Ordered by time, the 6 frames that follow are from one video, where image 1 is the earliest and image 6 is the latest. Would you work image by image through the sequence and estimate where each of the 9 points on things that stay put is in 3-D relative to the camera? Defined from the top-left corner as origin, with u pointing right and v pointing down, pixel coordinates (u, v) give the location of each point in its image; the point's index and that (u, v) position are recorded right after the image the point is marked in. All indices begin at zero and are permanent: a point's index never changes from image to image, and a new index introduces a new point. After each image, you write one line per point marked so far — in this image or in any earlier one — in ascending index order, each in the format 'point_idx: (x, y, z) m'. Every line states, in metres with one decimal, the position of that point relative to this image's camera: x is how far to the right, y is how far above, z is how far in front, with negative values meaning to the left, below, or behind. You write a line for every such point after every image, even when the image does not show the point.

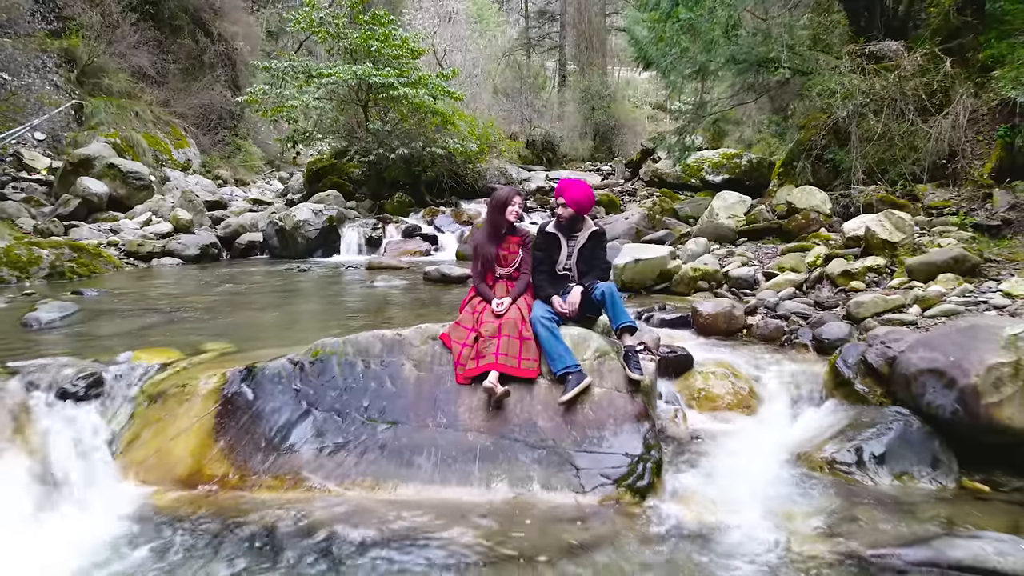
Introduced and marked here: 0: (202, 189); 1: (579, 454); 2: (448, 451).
0: (-6.1, +2.0, +14.2) m
1: (+0.2, -0.5, +2.3) m
2: (-0.2, -0.5, +2.3) m
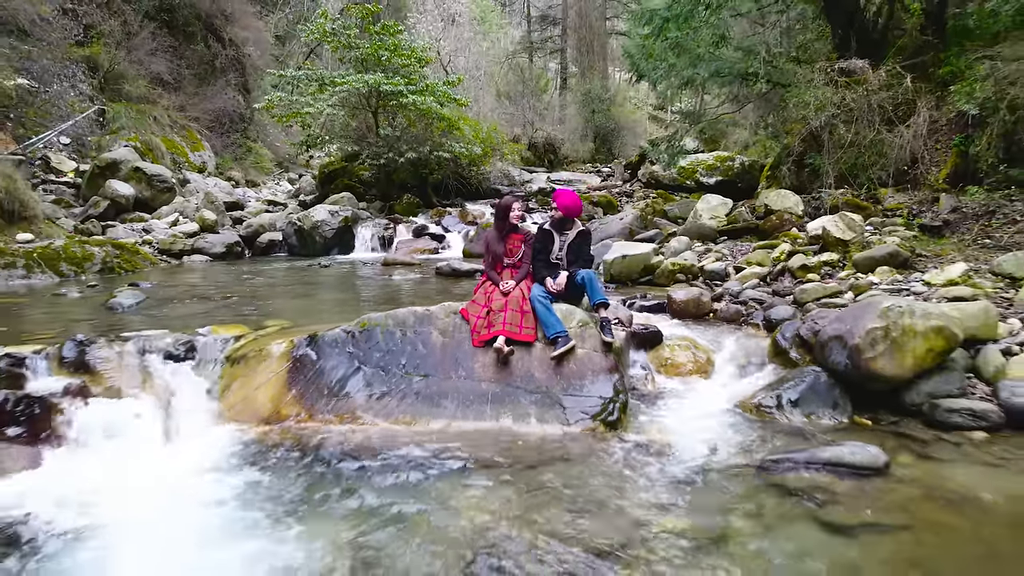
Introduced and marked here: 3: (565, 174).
0: (-6.0, +2.0, +15.0) m
1: (+0.2, -0.5, +3.1) m
2: (-0.2, -0.5, +3.1) m
3: (+1.4, +3.0, +18.8) m
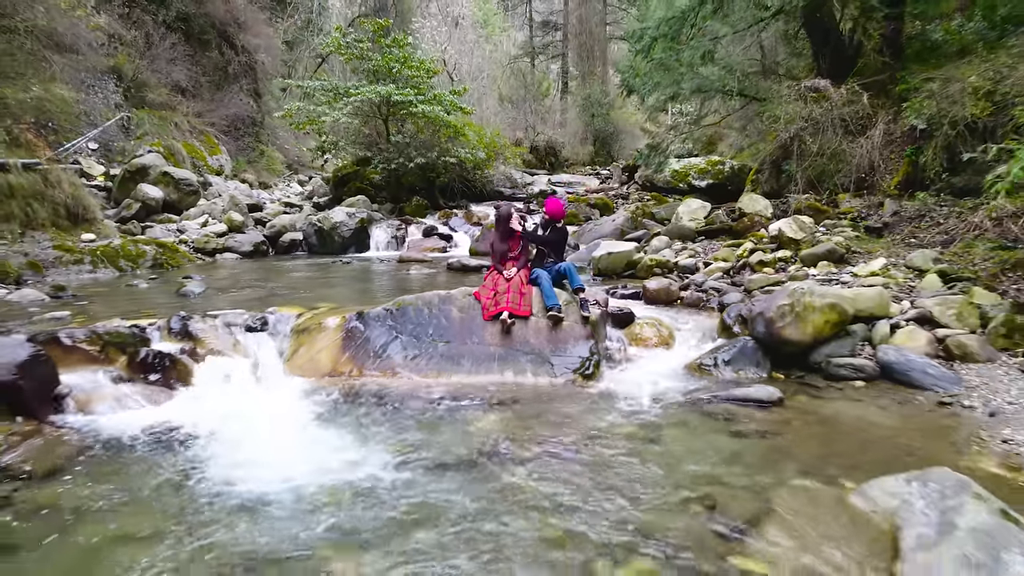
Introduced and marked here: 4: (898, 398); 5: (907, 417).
0: (-6.0, +2.1, +16.0) m
1: (+0.2, -0.4, +4.1) m
2: (-0.2, -0.4, +4.1) m
3: (+1.5, +3.1, +19.8) m
4: (+1.8, -0.5, +3.4) m
5: (+1.7, -0.5, +3.2) m
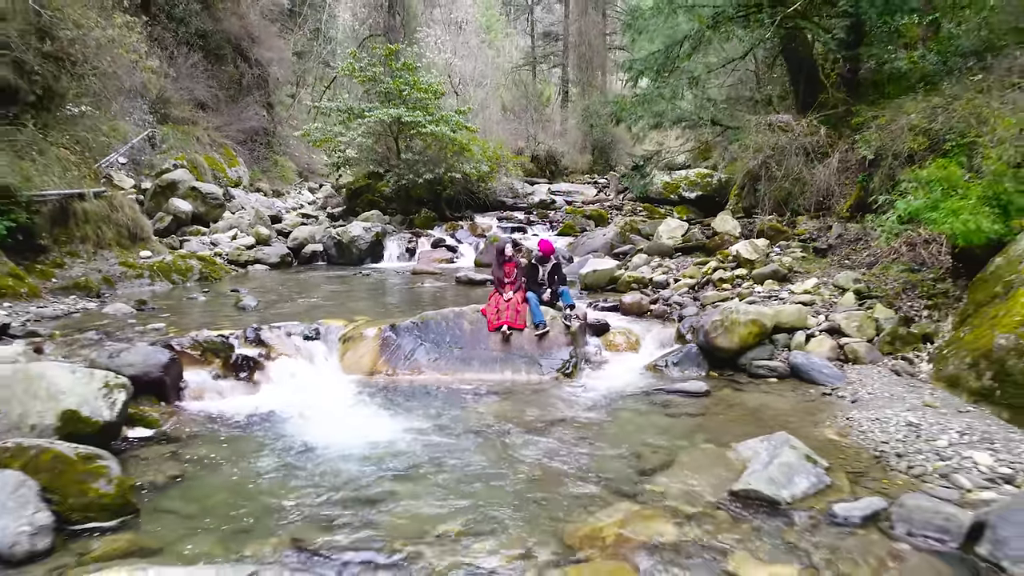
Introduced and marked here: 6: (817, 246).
0: (-5.9, +2.0, +17.2) m
1: (+0.2, -0.5, +5.3) m
2: (-0.2, -0.5, +5.3) m
3: (+1.5, +2.9, +21.0) m
4: (+1.8, -0.6, +4.7) m
5: (+1.7, -0.7, +4.4) m
6: (+3.4, +0.5, +8.1) m
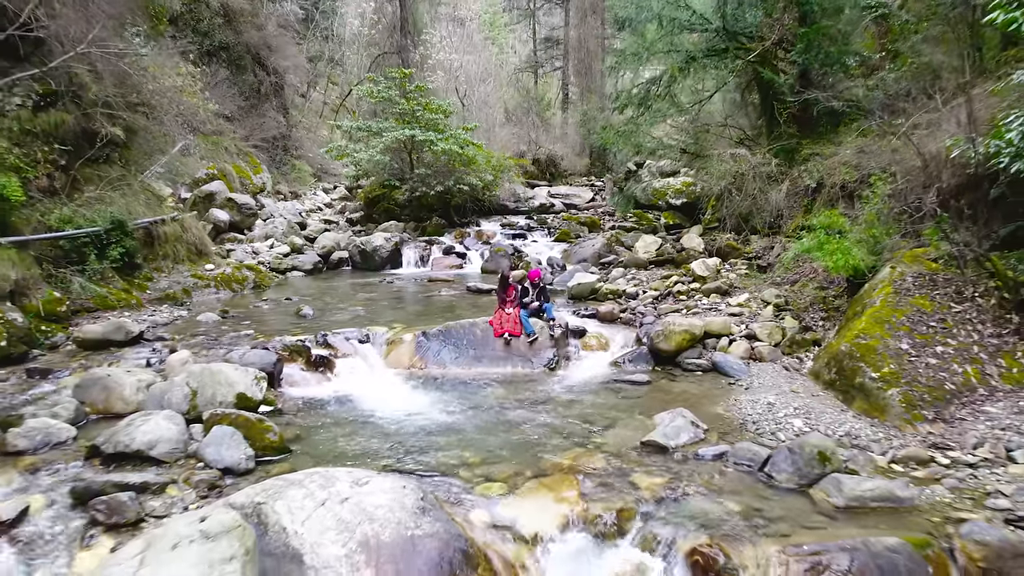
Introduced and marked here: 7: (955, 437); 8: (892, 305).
0: (-5.9, +2.0, +19.1) m
1: (+0.2, -0.7, +7.2) m
2: (-0.2, -0.7, +7.2) m
3: (+1.6, +3.0, +22.8) m
4: (+1.8, -0.8, +6.6) m
5: (+1.7, -0.9, +6.3) m
6: (+3.4, +0.3, +9.9) m
7: (+2.8, -0.9, +4.6) m
8: (+3.2, -0.1, +6.1) m
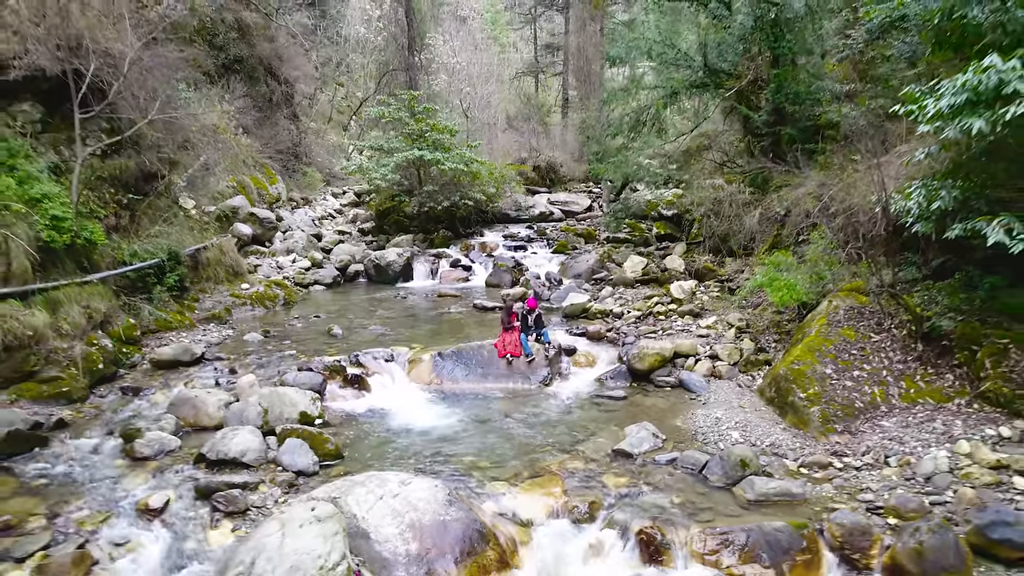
0: (-5.9, +1.8, +20.5) m
1: (+0.2, -1.0, +8.6) m
2: (-0.2, -1.0, +8.6) m
3: (+1.6, +2.9, +24.2) m
4: (+1.8, -1.2, +7.9) m
5: (+1.7, -1.2, +7.7) m
6: (+3.4, 0.0, +11.3) m
7: (+2.8, -1.3, +6.0) m
8: (+3.2, -0.5, +7.5) m
